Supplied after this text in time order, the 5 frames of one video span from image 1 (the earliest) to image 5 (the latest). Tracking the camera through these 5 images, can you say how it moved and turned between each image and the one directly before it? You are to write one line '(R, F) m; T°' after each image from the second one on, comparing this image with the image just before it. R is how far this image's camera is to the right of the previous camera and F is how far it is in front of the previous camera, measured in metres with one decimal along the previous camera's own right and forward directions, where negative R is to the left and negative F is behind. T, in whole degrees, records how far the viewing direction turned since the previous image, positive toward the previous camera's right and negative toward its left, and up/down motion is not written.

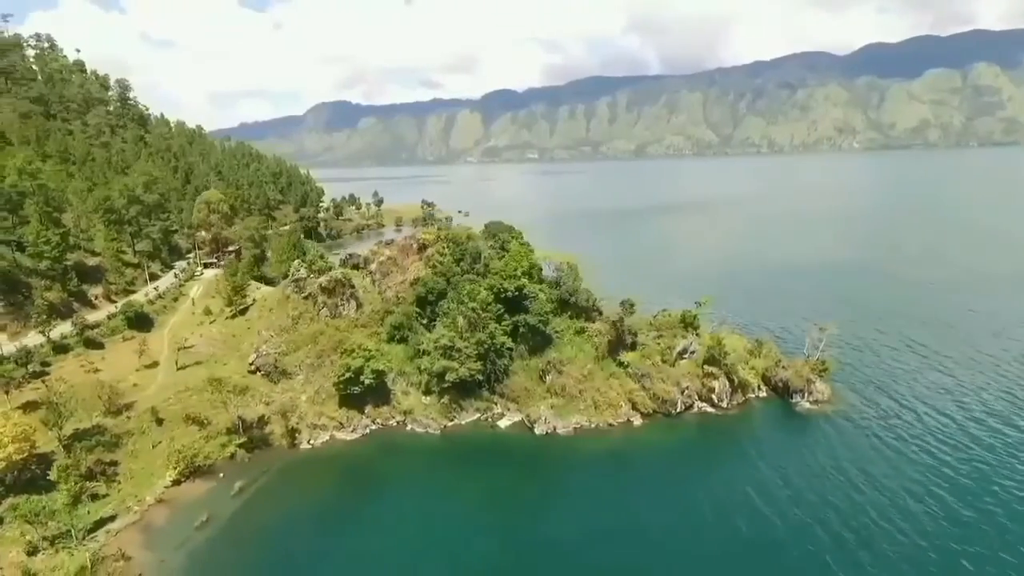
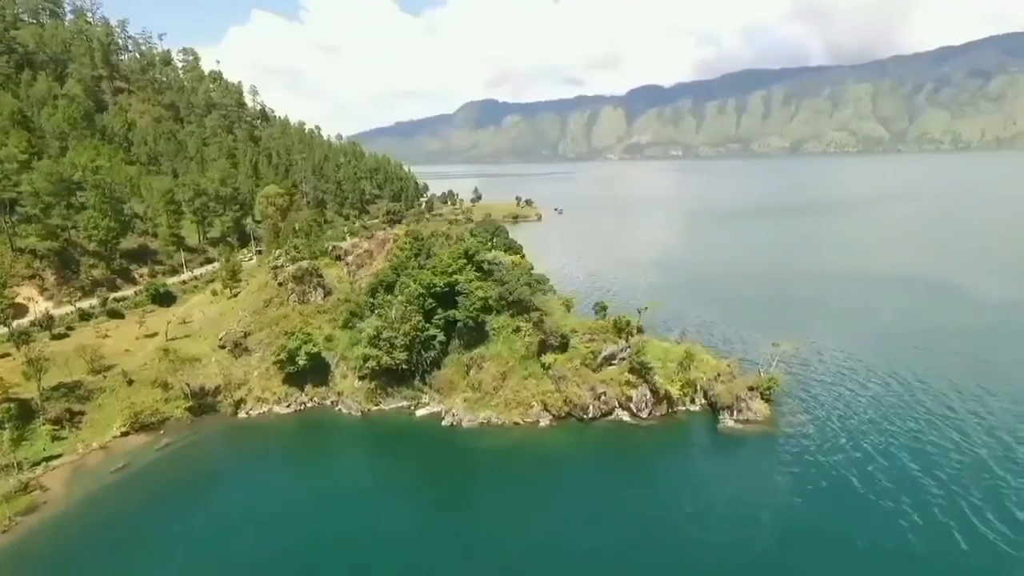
(+25.5, +0.8) m; -13°
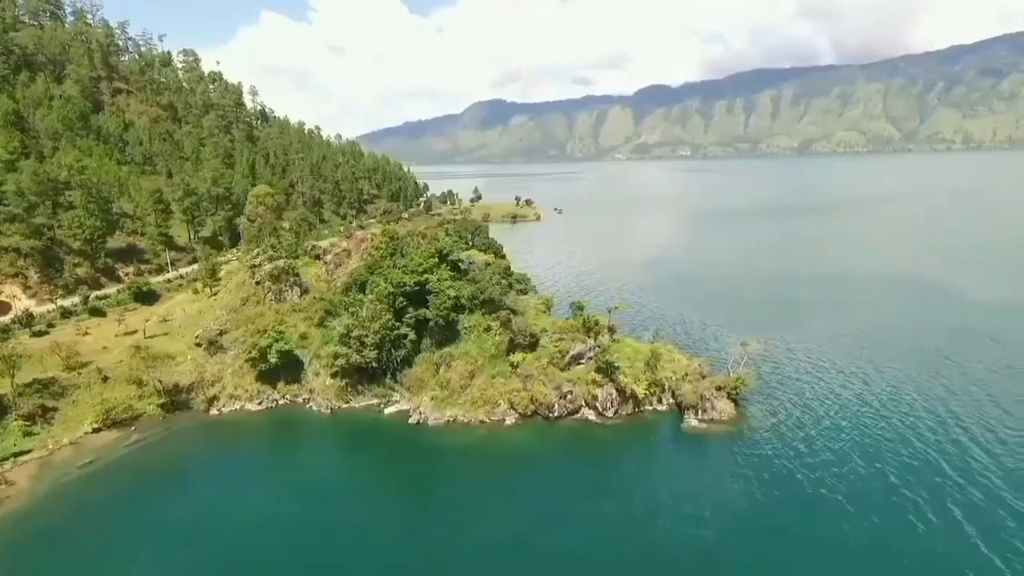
(+4.8, -0.4) m; -1°
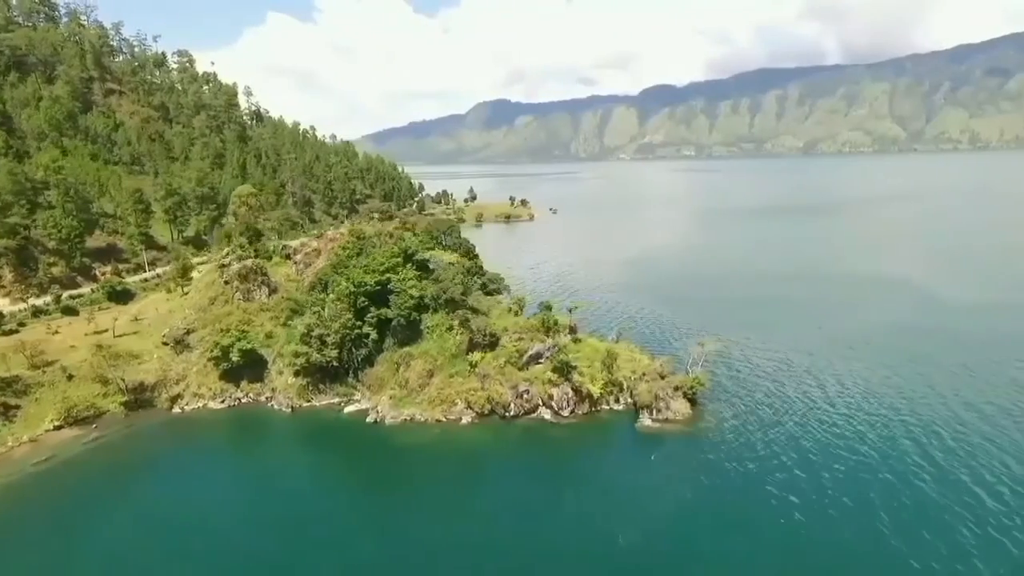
(+5.6, -0.3) m; 0°
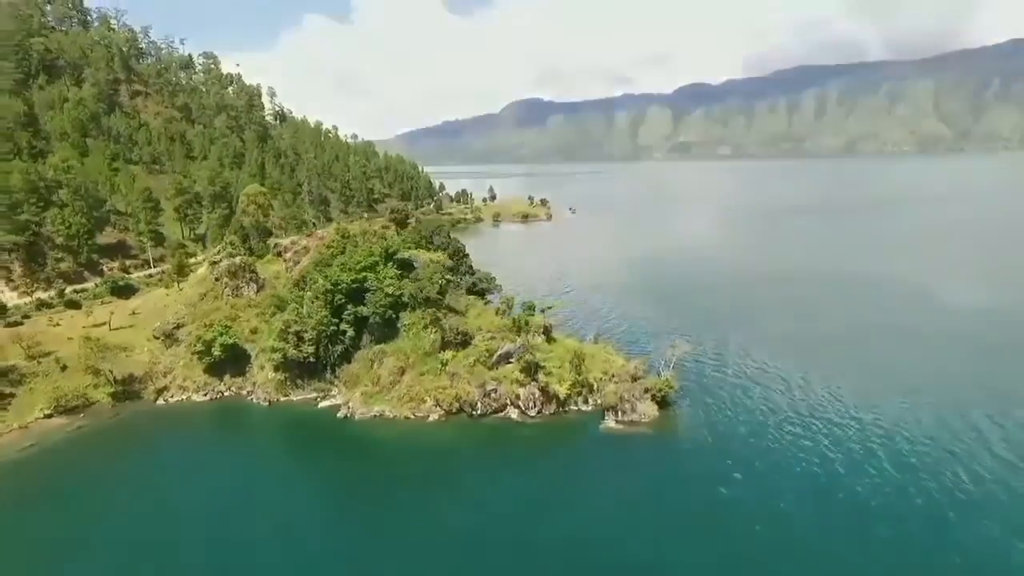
(+7.4, -0.3) m; -3°
